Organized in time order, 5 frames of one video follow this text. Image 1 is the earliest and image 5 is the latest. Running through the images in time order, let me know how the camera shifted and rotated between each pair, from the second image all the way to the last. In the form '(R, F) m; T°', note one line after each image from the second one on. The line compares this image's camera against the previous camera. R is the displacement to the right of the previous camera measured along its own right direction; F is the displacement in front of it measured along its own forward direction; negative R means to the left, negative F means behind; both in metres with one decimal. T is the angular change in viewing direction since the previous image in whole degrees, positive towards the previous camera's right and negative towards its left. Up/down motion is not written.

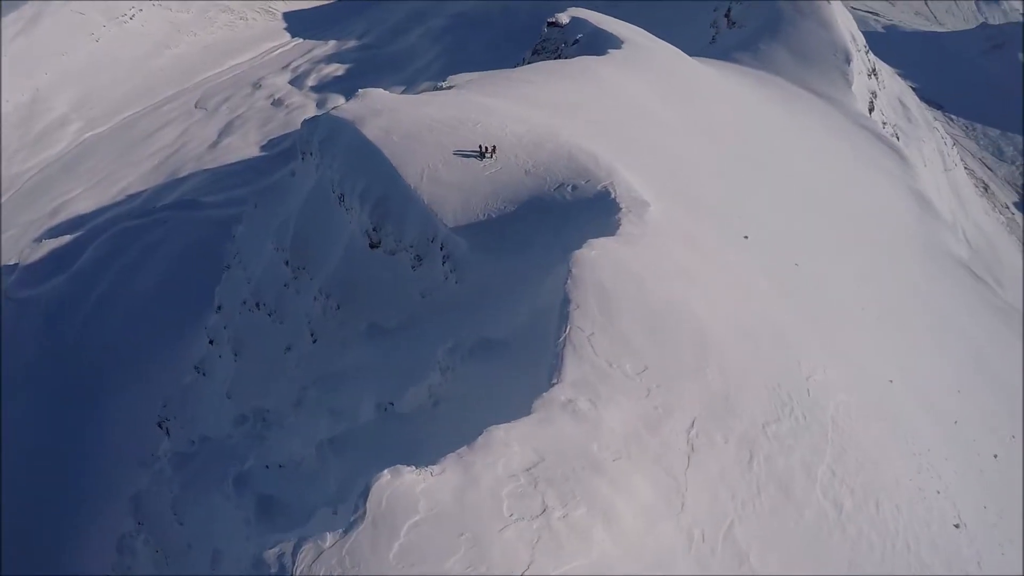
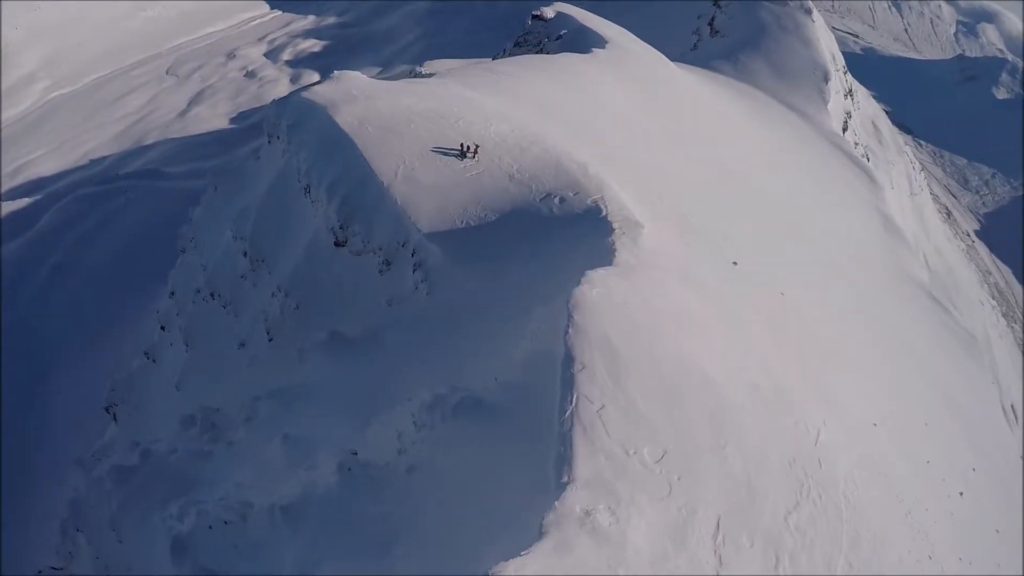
(-0.2, +1.1) m; +3°
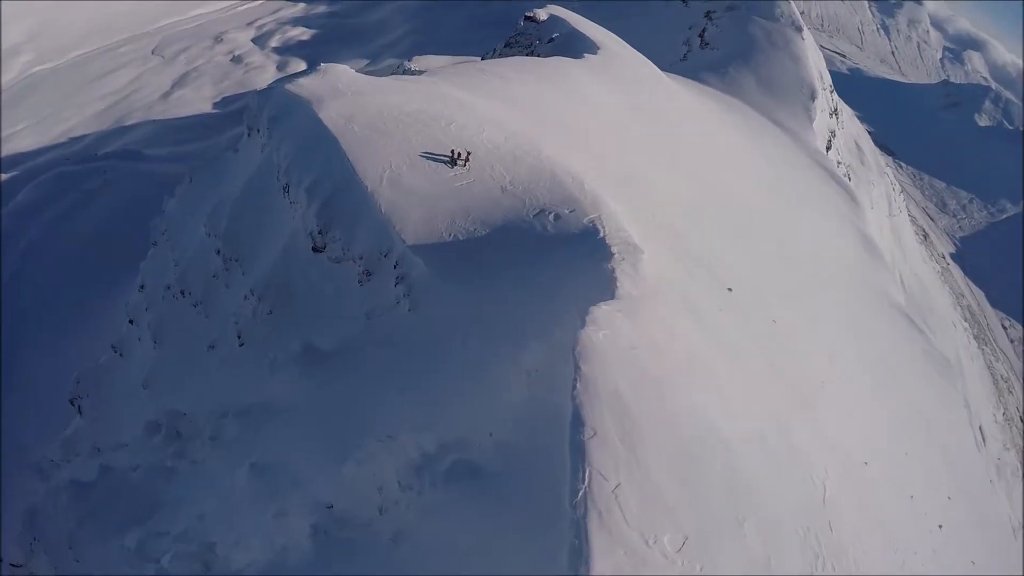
(-0.2, +0.7) m; +2°
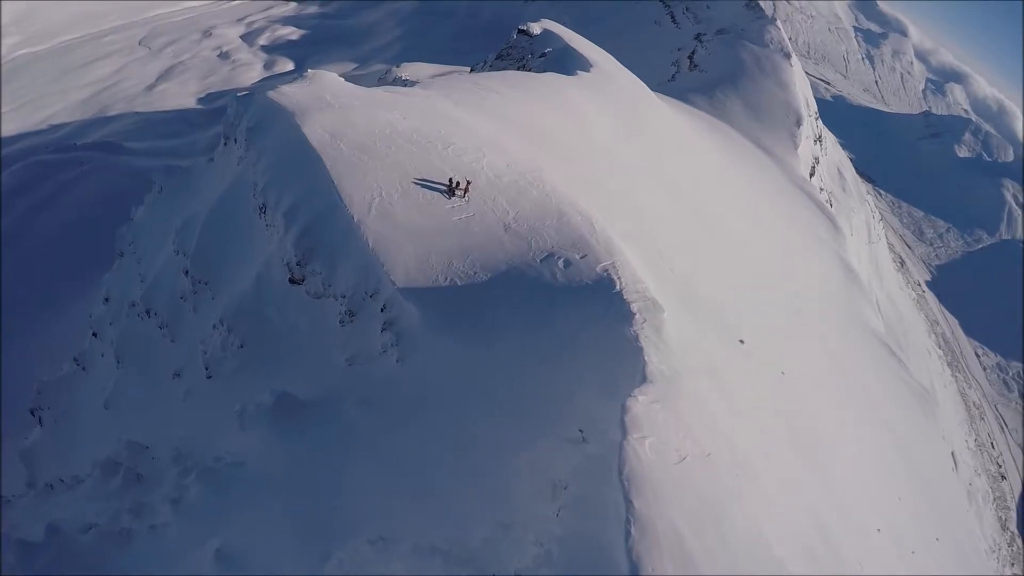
(-0.4, +1.2) m; +2°
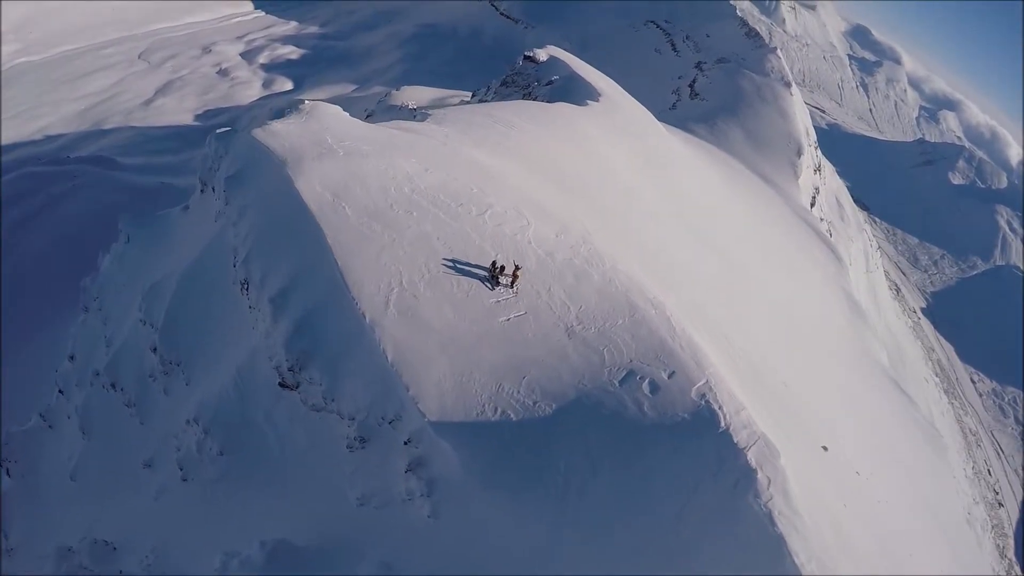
(-1.1, +2.4) m; +1°
